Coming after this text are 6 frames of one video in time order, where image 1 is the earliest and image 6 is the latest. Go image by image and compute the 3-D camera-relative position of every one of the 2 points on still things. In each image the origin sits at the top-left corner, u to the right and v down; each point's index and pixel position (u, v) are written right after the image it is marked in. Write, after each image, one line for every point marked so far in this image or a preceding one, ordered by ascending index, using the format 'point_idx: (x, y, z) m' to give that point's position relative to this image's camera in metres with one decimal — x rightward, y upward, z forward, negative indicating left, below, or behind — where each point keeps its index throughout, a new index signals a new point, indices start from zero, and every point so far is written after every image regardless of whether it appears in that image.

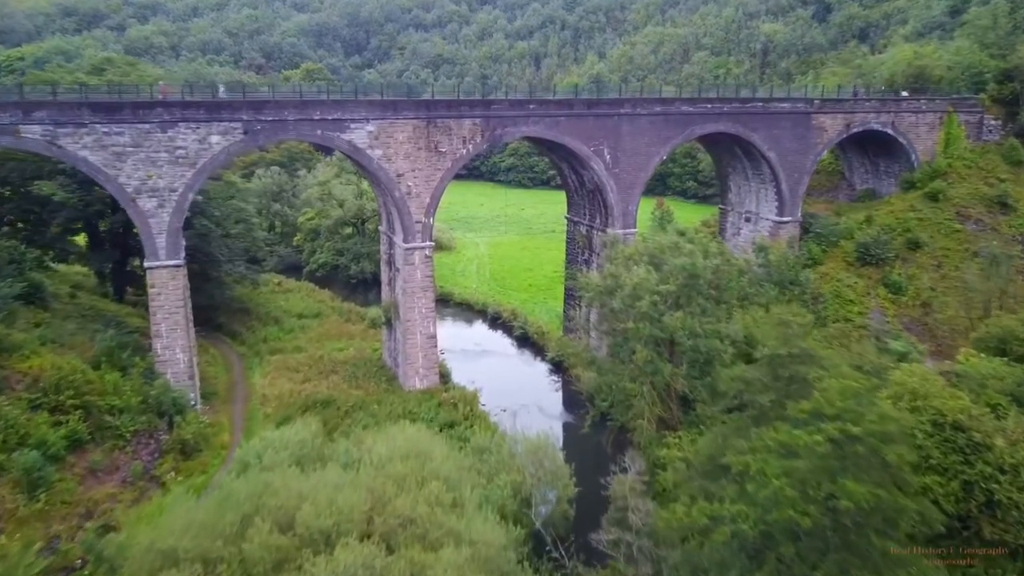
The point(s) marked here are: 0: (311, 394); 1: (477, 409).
0: (-6.2, -3.3, +17.8) m
1: (-1.1, -3.6, +17.3) m
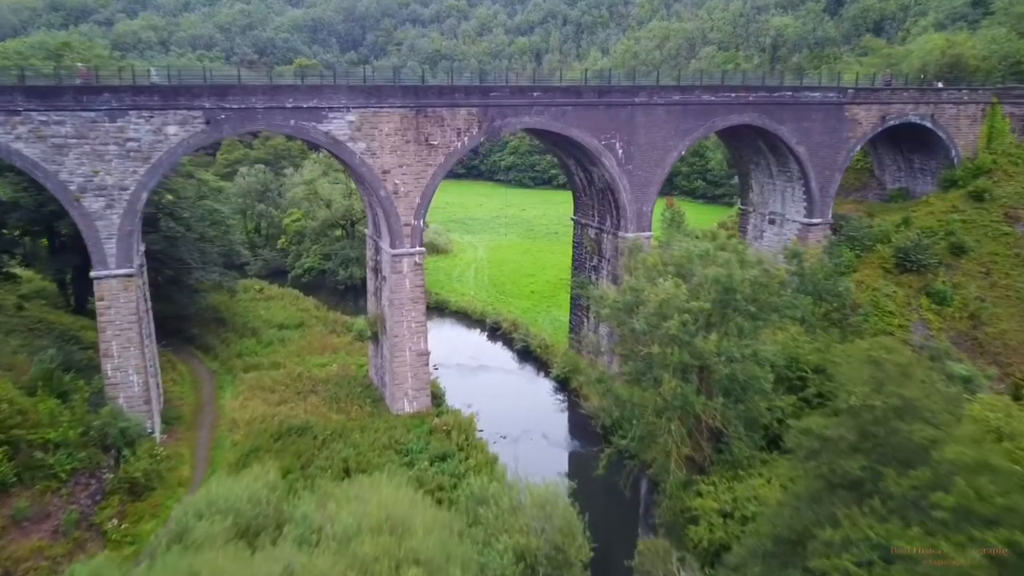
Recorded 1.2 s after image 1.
0: (-6.1, -3.6, +15.7) m
1: (-1.0, -3.9, +15.3) m
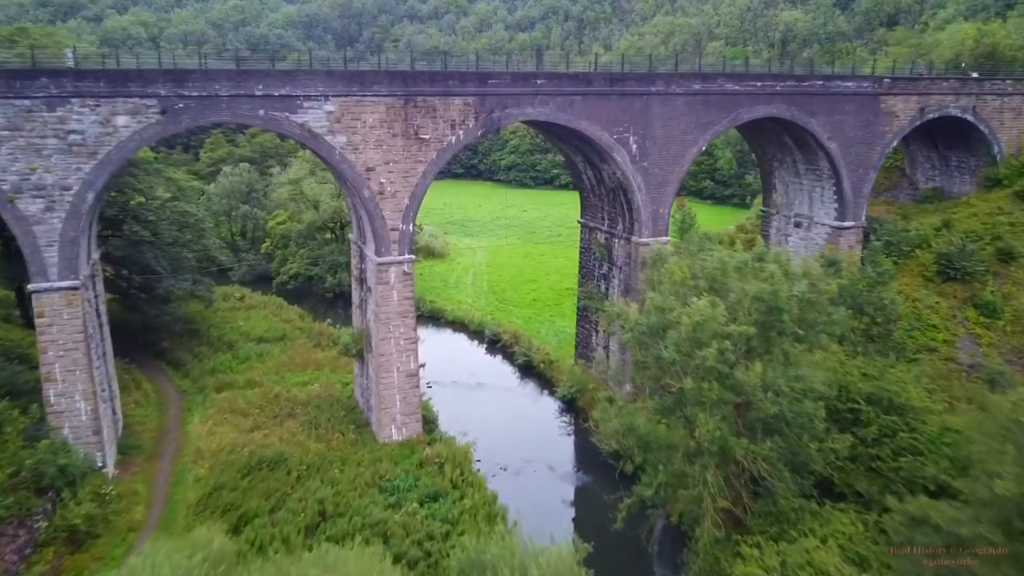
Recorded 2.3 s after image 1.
0: (-6.1, -3.9, +13.9) m
1: (-1.0, -4.2, +13.4) m
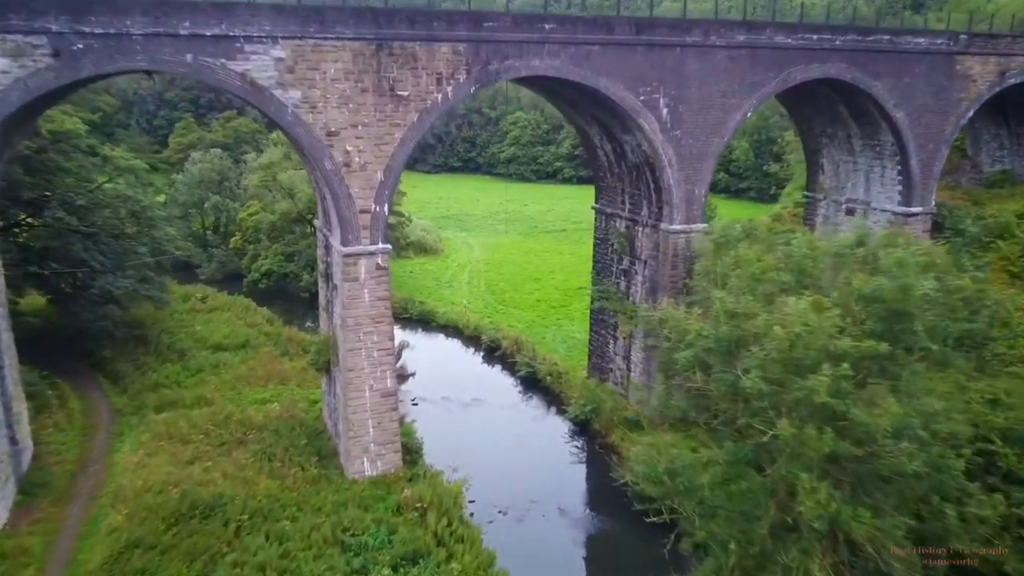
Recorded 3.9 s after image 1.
0: (-6.1, -3.8, +11.0) m
1: (-1.0, -4.2, +10.5) m
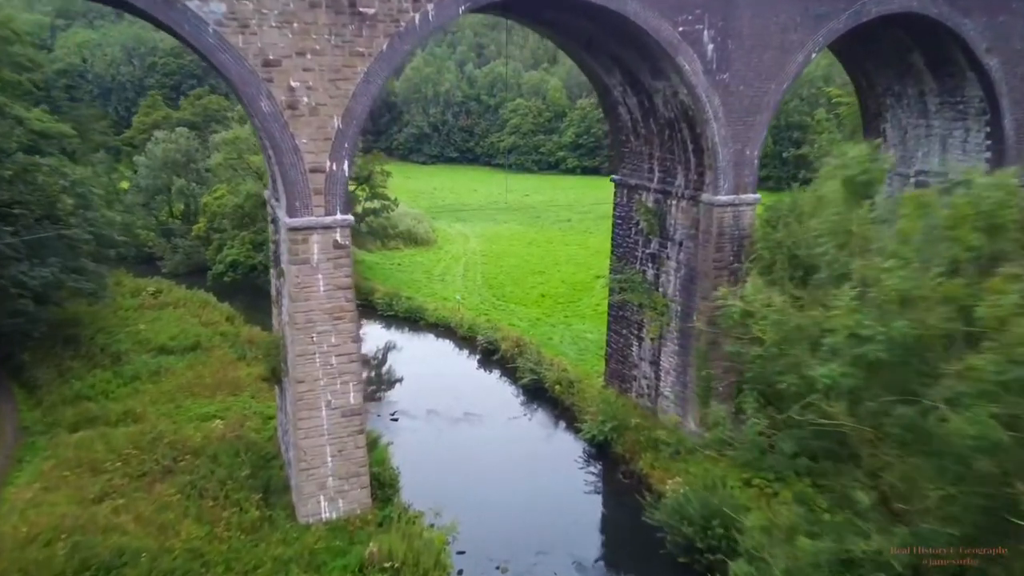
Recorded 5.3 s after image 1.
0: (-6.0, -3.6, +8.2) m
1: (-1.0, -4.0, +7.7) m
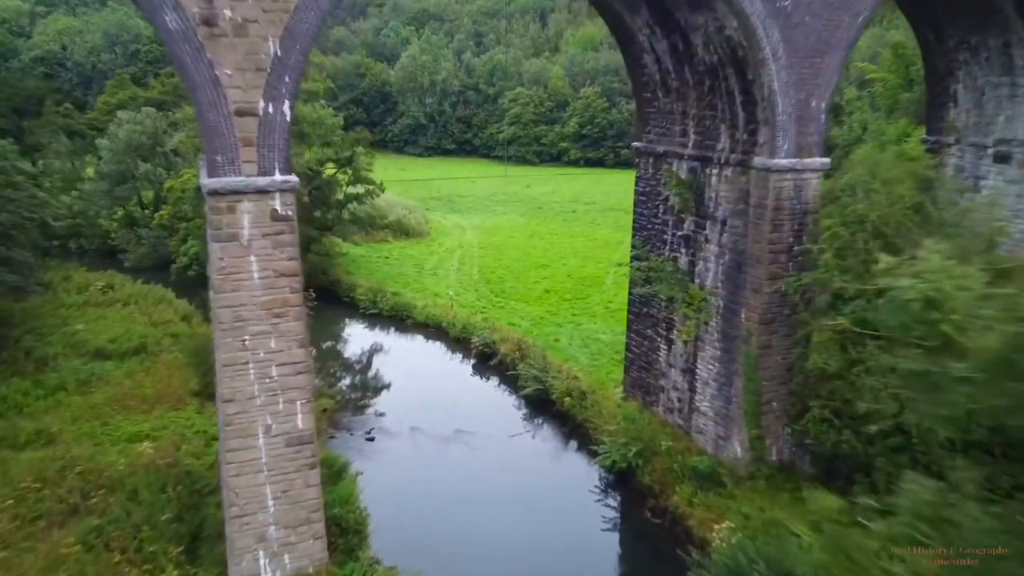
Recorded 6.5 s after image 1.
0: (-6.0, -3.5, +6.0) m
1: (-0.9, -3.8, +5.6) m
